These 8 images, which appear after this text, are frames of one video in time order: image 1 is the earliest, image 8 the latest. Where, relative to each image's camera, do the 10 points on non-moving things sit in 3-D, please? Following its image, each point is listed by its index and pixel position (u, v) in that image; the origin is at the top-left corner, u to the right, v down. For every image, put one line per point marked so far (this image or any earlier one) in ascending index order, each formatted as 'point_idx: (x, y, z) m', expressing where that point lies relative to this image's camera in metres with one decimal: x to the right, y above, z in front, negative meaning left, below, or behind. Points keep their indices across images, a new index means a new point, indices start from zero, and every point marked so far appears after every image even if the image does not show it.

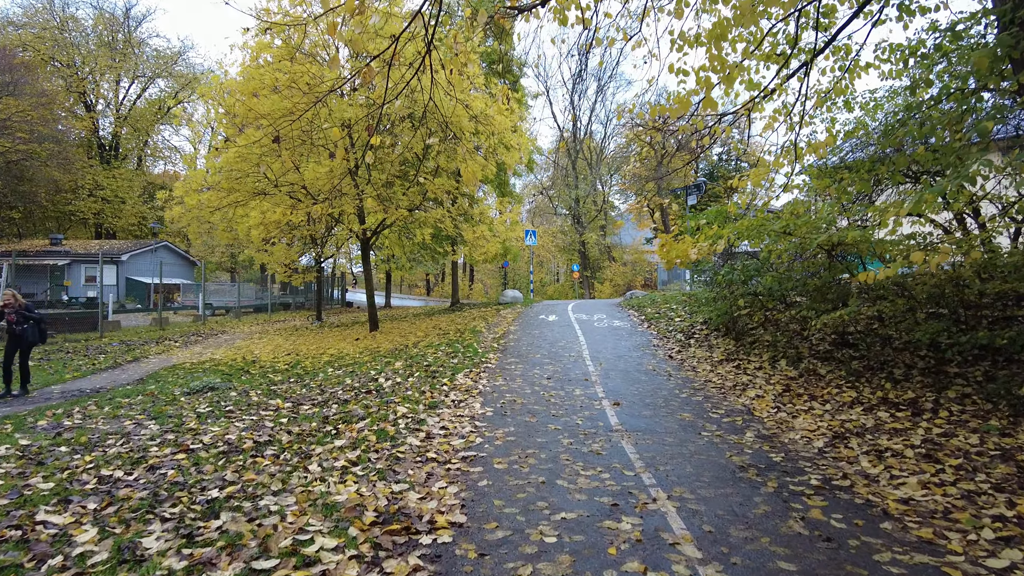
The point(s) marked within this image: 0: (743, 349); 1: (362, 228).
0: (+3.3, -0.9, +9.1) m
1: (-3.3, +1.3, +14.0) m
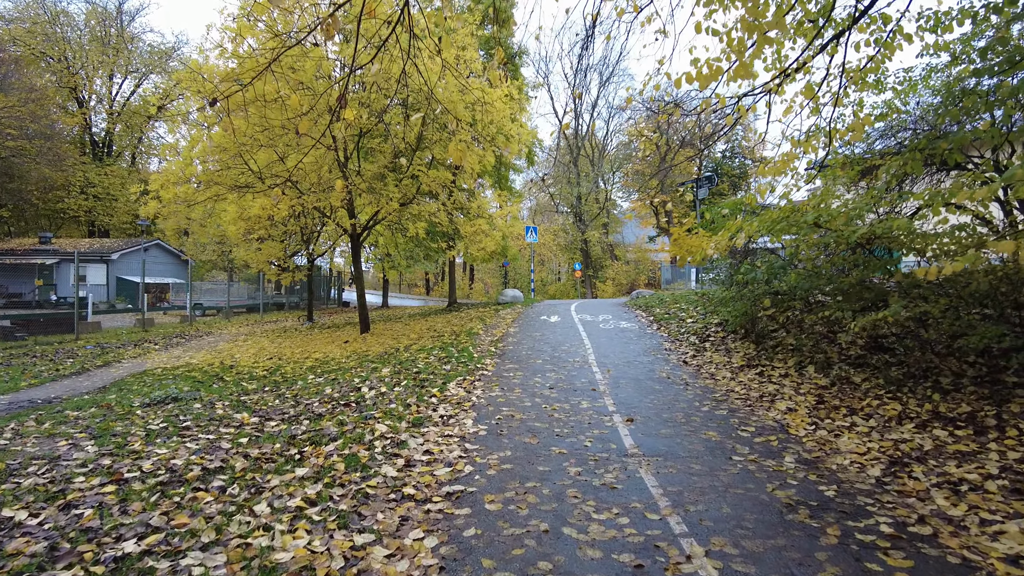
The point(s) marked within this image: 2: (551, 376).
0: (+3.2, -0.9, +8.3) m
1: (-3.3, +1.3, +13.2) m
2: (+0.4, -1.0, +7.1) m
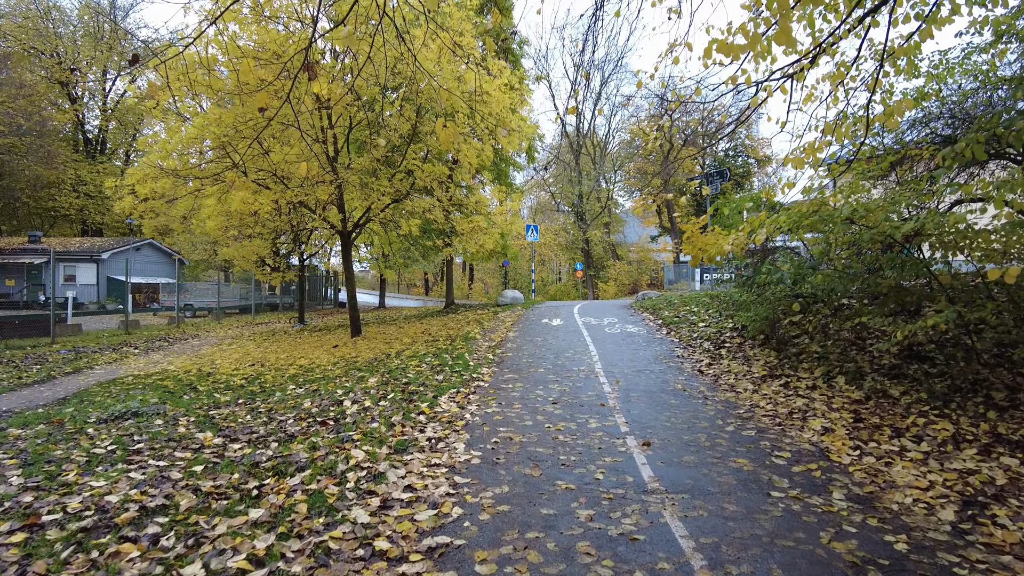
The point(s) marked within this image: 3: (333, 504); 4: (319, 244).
0: (+3.2, -0.9, +7.6) m
1: (-3.3, +1.3, +12.5) m
2: (+0.4, -1.0, +6.4) m
3: (-1.0, -1.2, +3.5) m
4: (-4.9, +1.1, +16.4) m
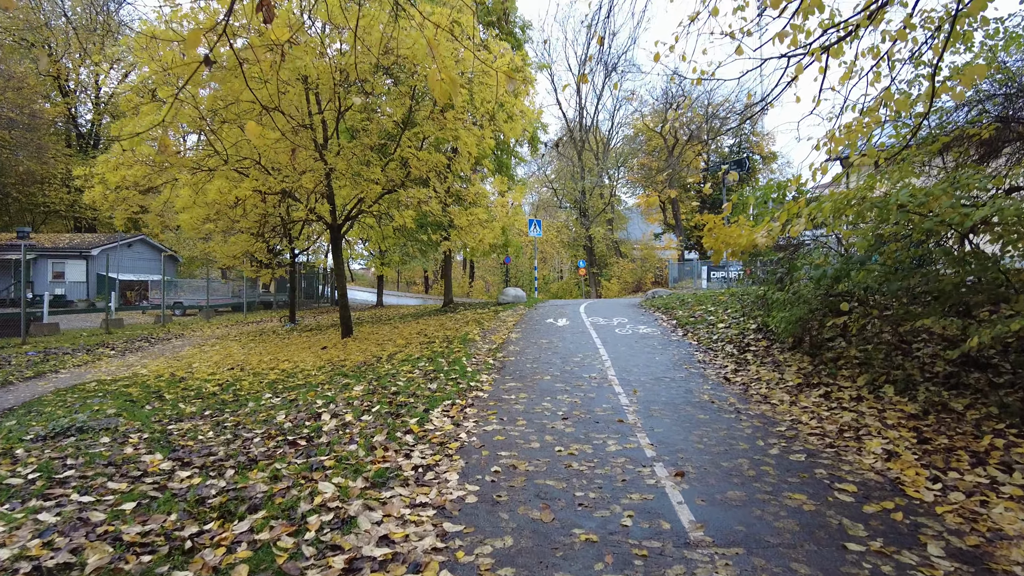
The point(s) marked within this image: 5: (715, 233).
0: (+3.3, -0.9, +6.8) m
1: (-3.2, +1.3, +11.7) m
2: (+0.4, -1.0, +5.6) m
3: (-0.9, -1.1, +2.7) m
4: (-4.8, +1.1, +15.6) m
5: (+2.0, +0.5, +6.6) m
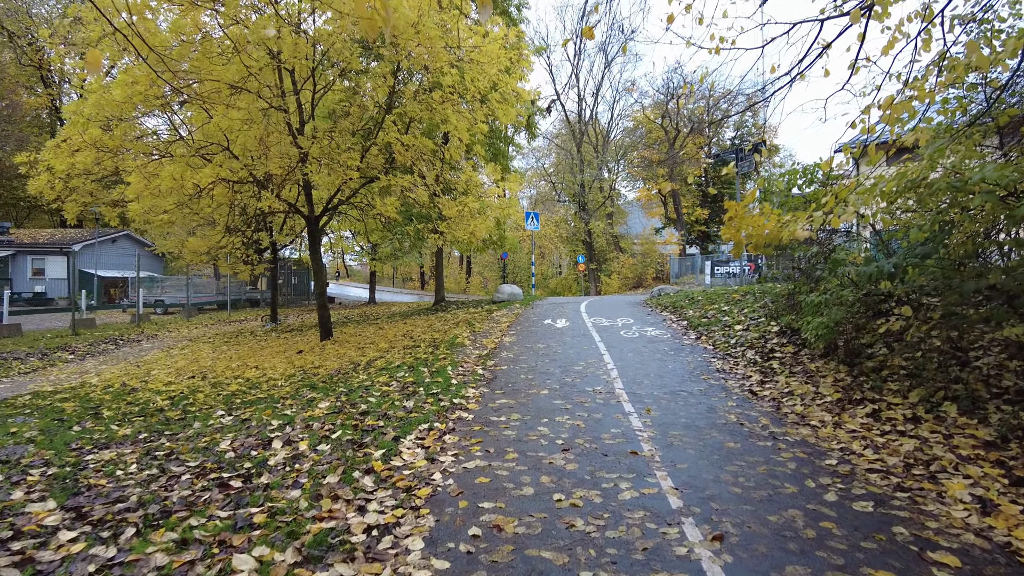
0: (+3.2, -0.8, +5.8) m
1: (-3.3, +1.4, +10.7) m
2: (+0.4, -1.0, +4.6) m
3: (-1.0, -1.2, +1.7) m
4: (-4.9, +1.2, +14.6) m
5: (+1.9, +0.6, +5.7) m
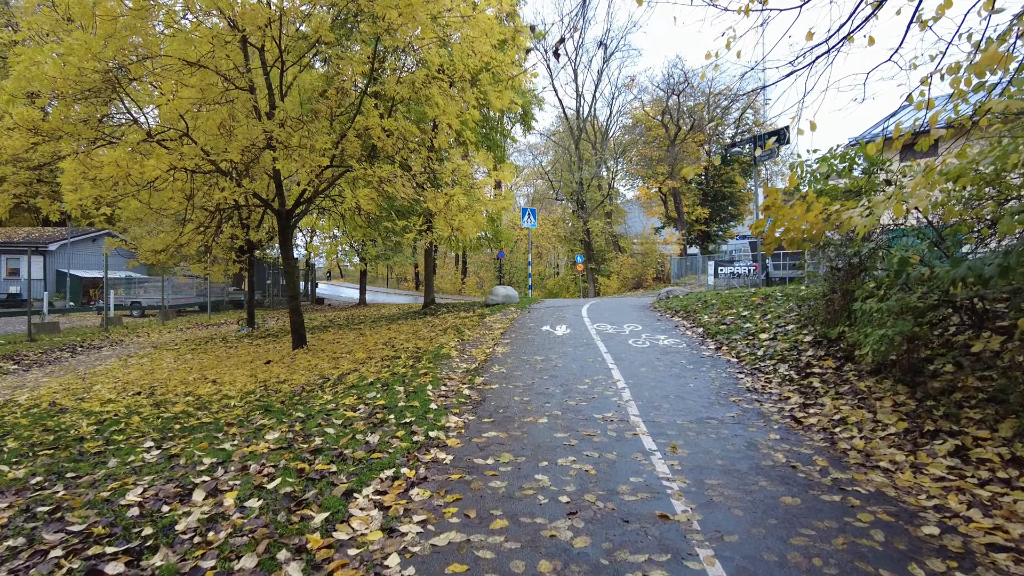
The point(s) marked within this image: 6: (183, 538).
0: (+3.1, -0.9, +4.8) m
1: (-3.4, +1.3, +9.7) m
2: (+0.3, -1.0, +3.6) m
3: (-1.1, -1.2, +0.7) m
4: (-5.0, +1.2, +13.5) m
5: (+1.9, +0.5, +4.6) m
6: (-1.5, -1.2, +3.0) m
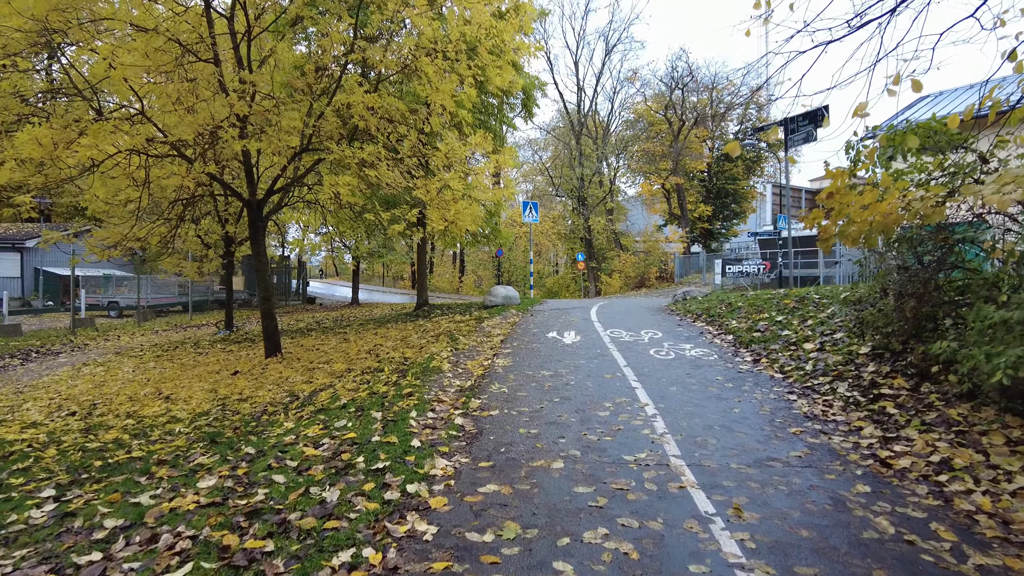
0: (+3.2, -0.9, +3.7) m
1: (-3.4, +1.3, +8.6) m
2: (+0.3, -1.0, +2.5) m
3: (-1.0, -1.2, -0.4) m
4: (-5.0, +1.2, +12.4) m
5: (+1.9, +0.5, +3.6) m
6: (-1.5, -1.2, +2.0) m
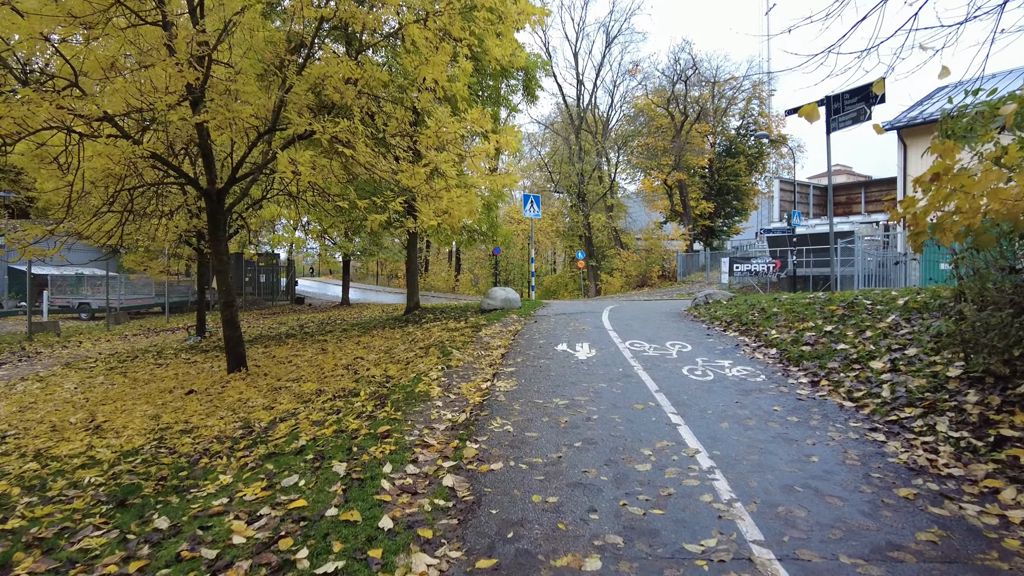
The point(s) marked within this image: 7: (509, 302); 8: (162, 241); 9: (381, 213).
0: (+3.2, -1.0, +2.6) m
1: (-3.4, +1.3, +7.4) m
2: (+0.4, -1.1, +1.3) m
3: (-0.9, -1.3, -1.6) m
4: (-5.0, +1.1, +11.2) m
5: (+2.0, +0.4, +2.4) m
6: (-1.4, -1.2, +0.8) m
7: (-0.1, -0.3, +12.6) m
8: (-6.2, +0.8, +11.4) m
9: (-2.0, +1.1, +9.8) m
